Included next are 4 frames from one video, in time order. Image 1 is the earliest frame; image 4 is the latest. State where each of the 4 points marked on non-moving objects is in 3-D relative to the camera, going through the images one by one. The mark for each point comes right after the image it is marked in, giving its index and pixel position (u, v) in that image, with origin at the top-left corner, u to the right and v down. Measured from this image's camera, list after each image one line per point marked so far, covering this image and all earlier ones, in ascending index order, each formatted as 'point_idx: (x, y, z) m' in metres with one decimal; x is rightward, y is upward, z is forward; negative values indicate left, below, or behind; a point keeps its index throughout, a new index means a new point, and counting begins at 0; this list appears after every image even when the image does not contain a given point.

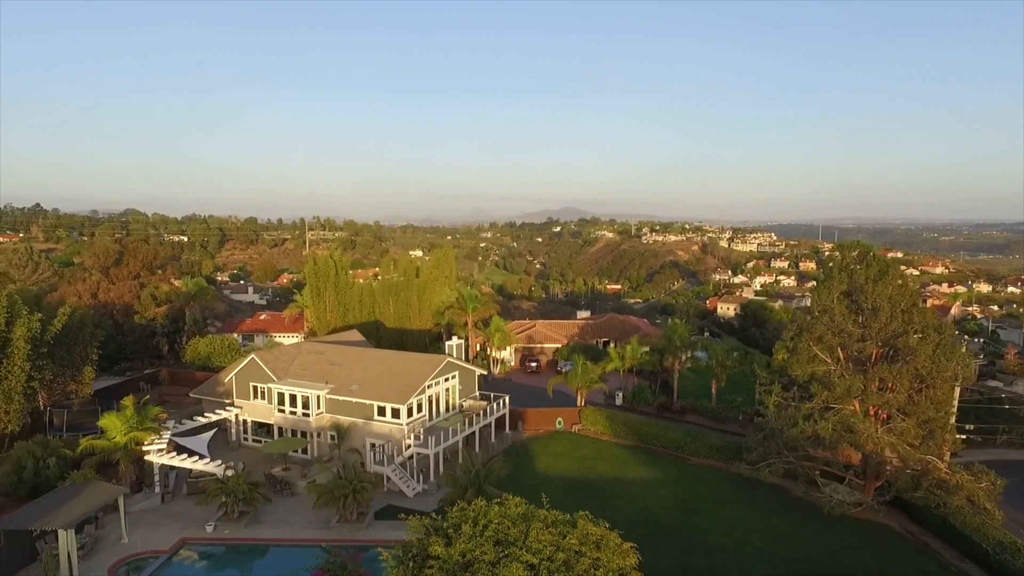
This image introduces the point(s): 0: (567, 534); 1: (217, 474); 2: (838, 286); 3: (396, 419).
0: (+0.9, -3.5, +9.1) m
1: (-7.4, -4.7, +15.9) m
2: (+8.1, -0.1, +15.8) m
3: (-3.2, -3.6, +17.4) m
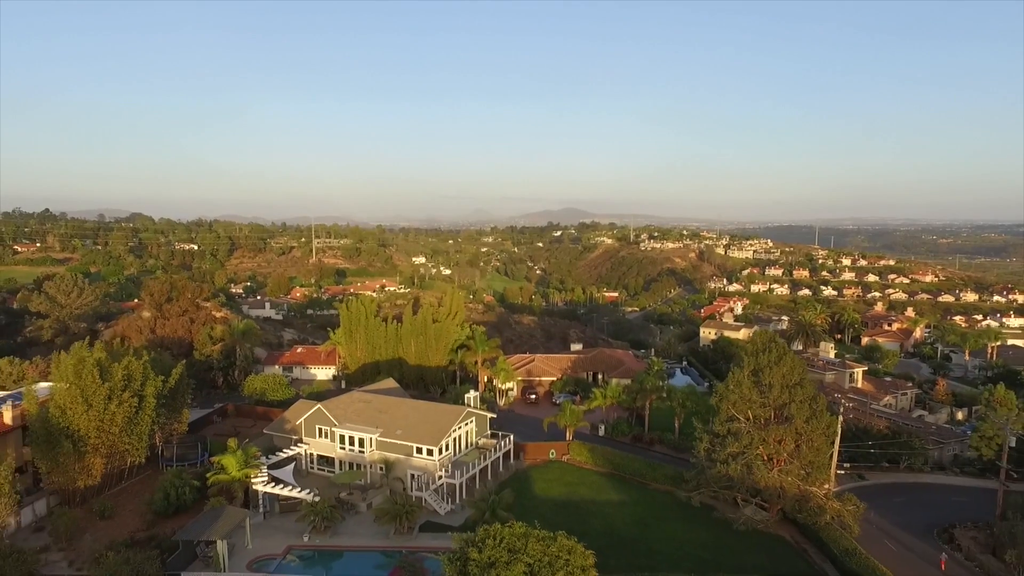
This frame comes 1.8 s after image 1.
0: (+1.0, -6.2, +15.2) m
1: (-7.3, -7.4, +22.1) m
2: (+8.2, -2.8, +22.0) m
3: (-3.1, -6.3, +23.6) m
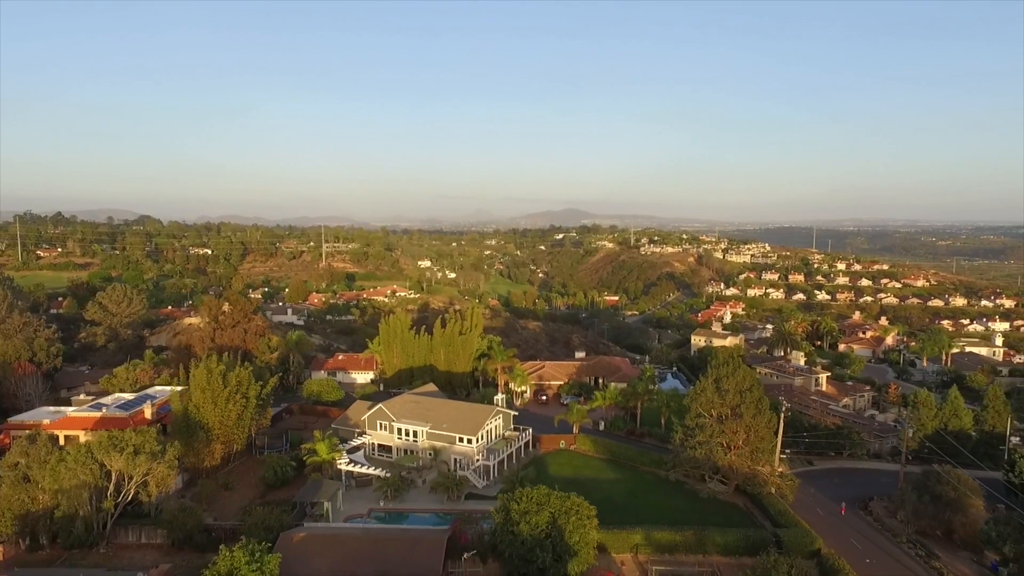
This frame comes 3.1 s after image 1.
0: (+2.0, -7.5, +22.2) m
1: (-6.3, -8.7, +29.2) m
2: (+9.2, -4.1, +29.0) m
3: (-2.1, -7.6, +30.6) m
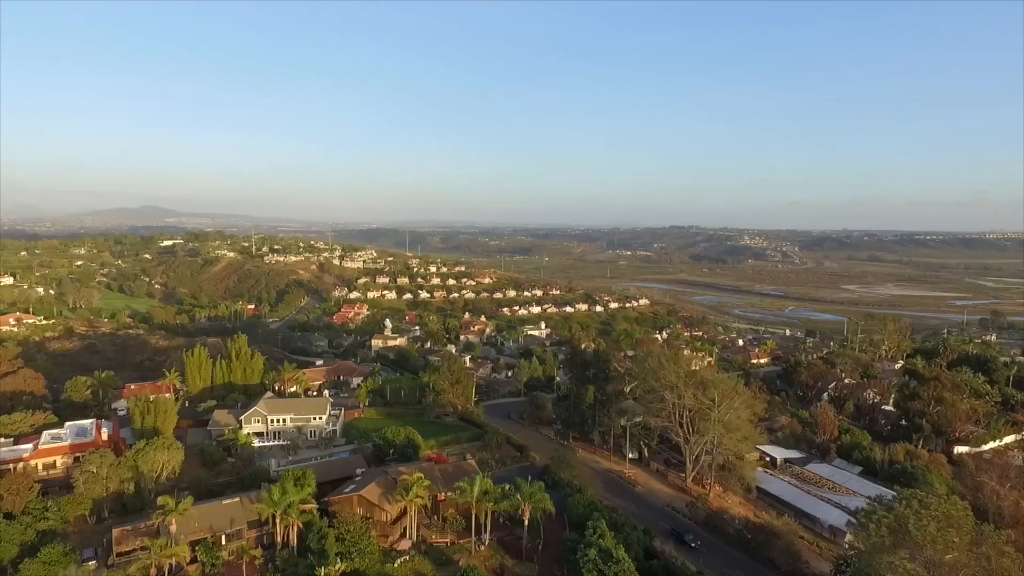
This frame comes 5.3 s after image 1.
0: (-8.0, -10.8, +48.4) m
1: (-18.7, -12.5, +49.3) m
2: (-6.1, -7.1, +58.0) m
3: (-16.2, -11.1, +52.9) m
